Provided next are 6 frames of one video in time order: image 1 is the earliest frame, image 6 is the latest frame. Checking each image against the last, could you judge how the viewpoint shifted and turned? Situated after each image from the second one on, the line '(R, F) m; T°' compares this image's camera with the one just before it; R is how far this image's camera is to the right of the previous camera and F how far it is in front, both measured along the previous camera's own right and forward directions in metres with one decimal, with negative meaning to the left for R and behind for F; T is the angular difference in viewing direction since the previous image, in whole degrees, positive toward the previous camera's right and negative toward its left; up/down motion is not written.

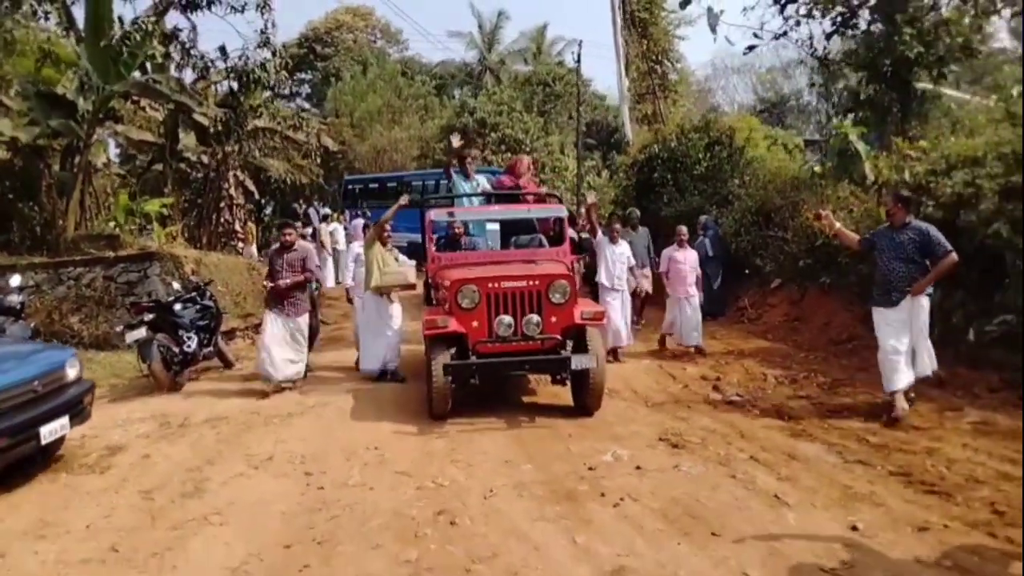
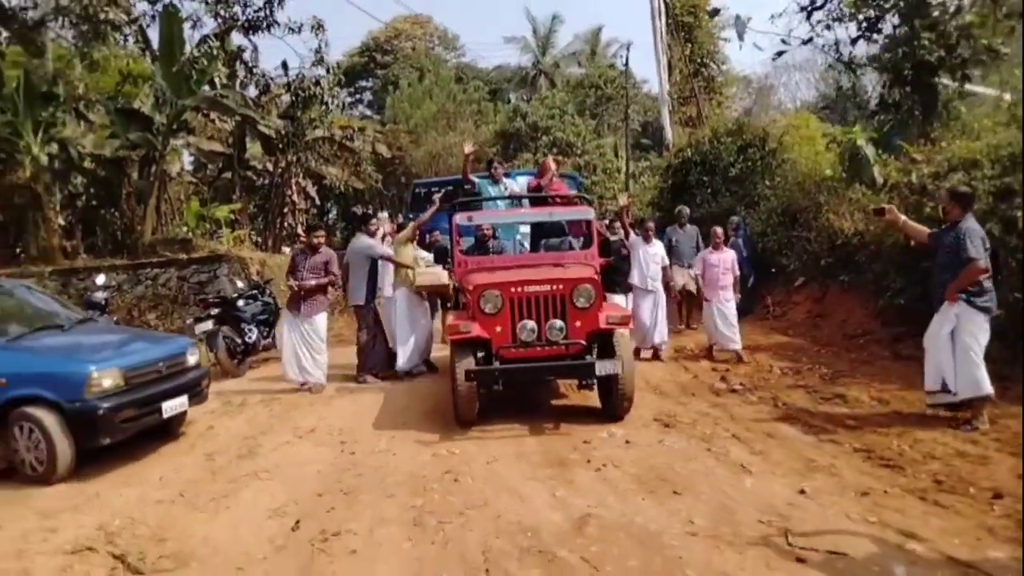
(+0.5, -0.8) m; -5°
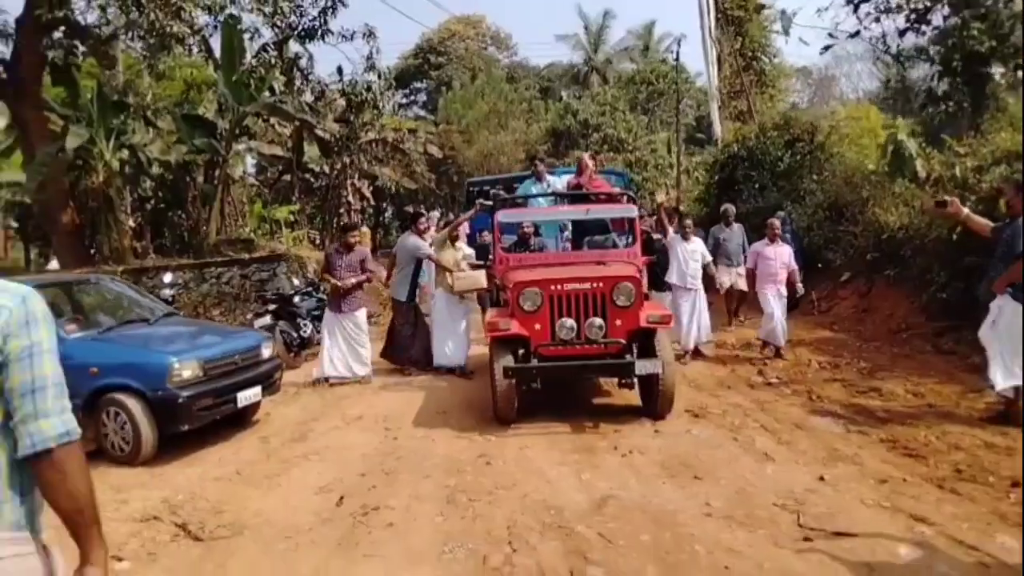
(+0.2, -0.3) m; -4°
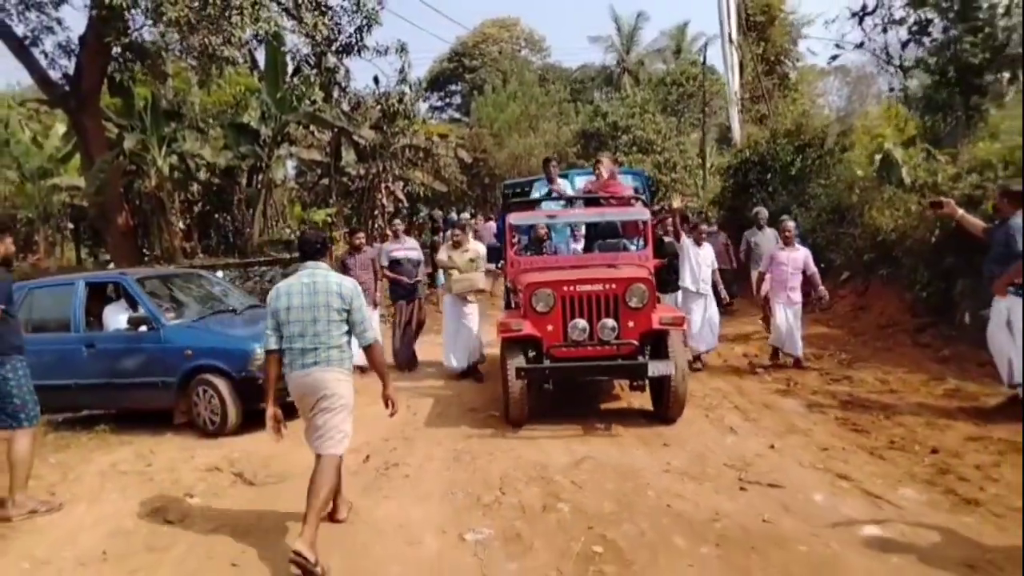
(+0.3, -1.1) m; -3°
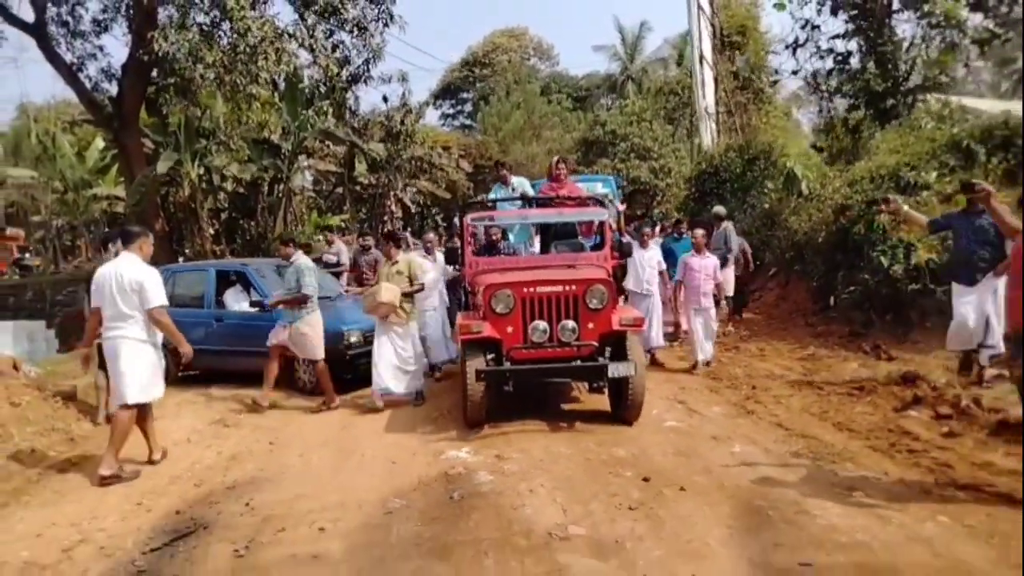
(+0.8, -2.6) m; -1°
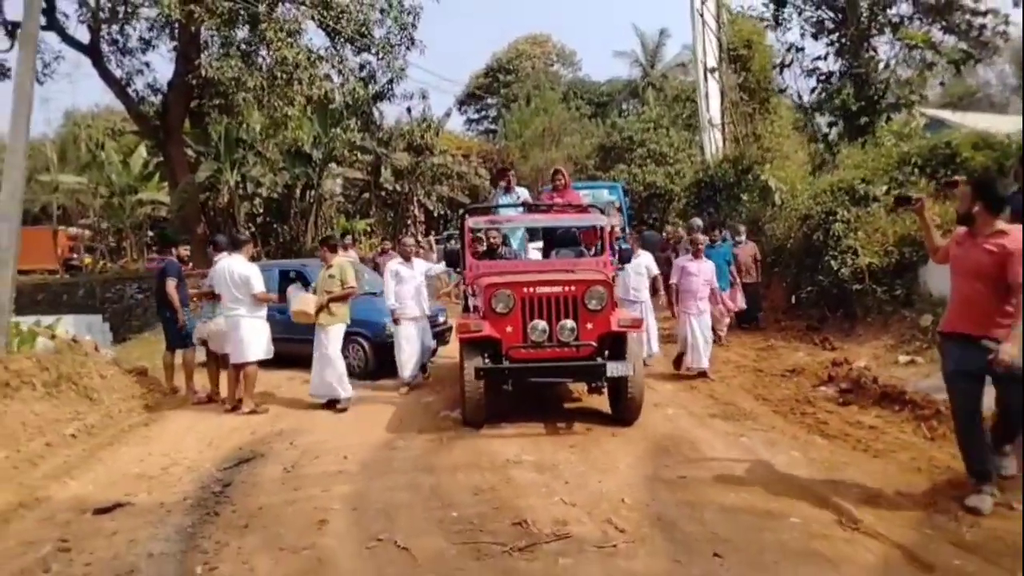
(+0.5, -1.7) m; -2°
